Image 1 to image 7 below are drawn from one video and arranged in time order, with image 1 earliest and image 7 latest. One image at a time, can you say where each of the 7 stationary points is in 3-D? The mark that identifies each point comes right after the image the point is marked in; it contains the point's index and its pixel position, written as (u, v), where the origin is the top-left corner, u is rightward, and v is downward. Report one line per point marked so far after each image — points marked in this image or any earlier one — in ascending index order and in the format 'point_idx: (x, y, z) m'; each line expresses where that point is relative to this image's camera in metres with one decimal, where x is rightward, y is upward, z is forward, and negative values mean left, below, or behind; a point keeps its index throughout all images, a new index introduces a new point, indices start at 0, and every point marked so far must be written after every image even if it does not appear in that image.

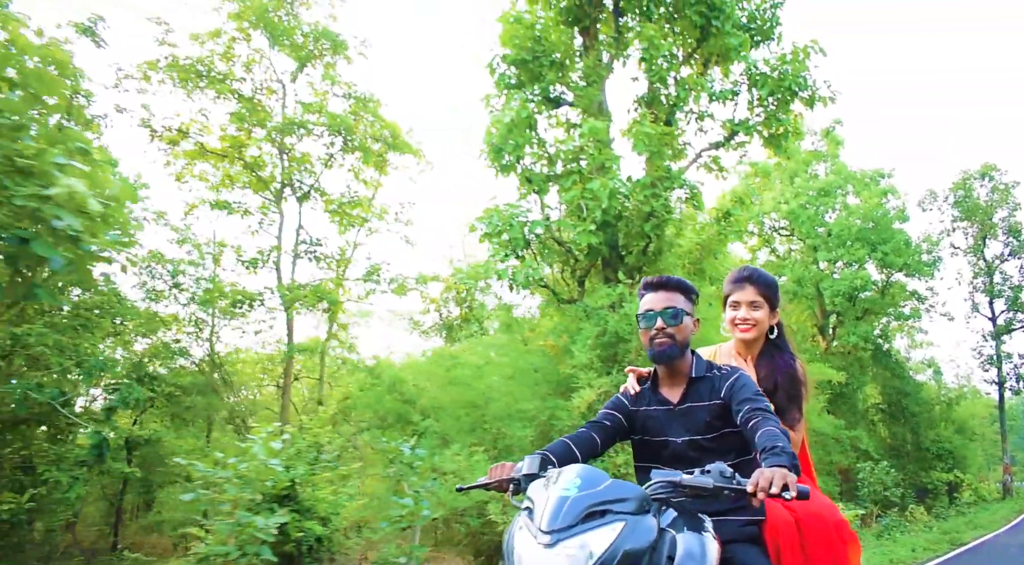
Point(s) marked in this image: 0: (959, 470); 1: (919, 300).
0: (+11.8, -5.0, +20.1) m
1: (+9.4, -0.5, +17.5) m
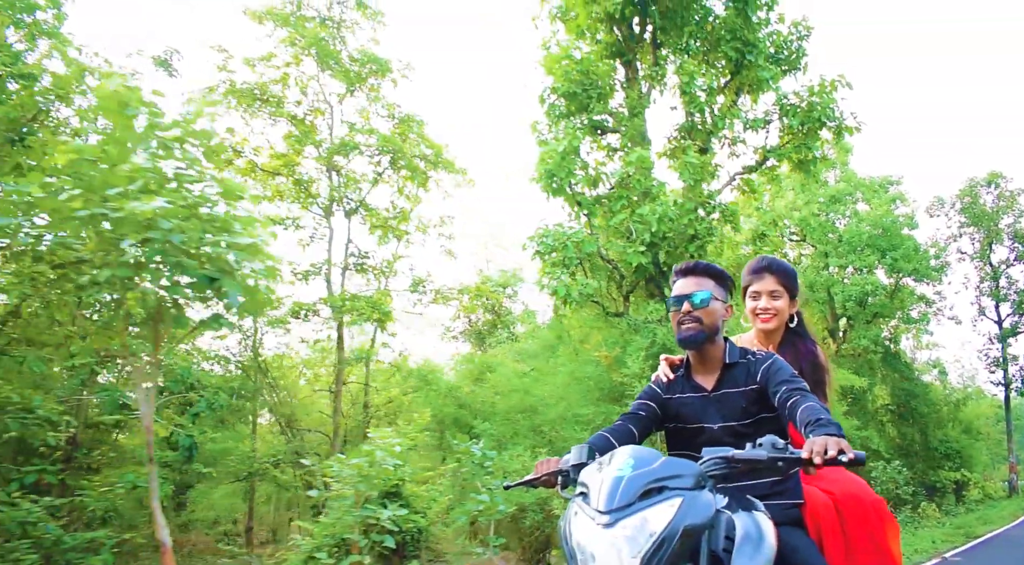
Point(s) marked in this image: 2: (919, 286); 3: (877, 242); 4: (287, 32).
0: (+12.3, -5.0, +20.5) m
1: (+9.8, -0.6, +17.9) m
2: (+9.2, -0.1, +17.0) m
3: (+7.6, +0.8, +15.7) m
4: (-2.3, +2.6, +8.1) m
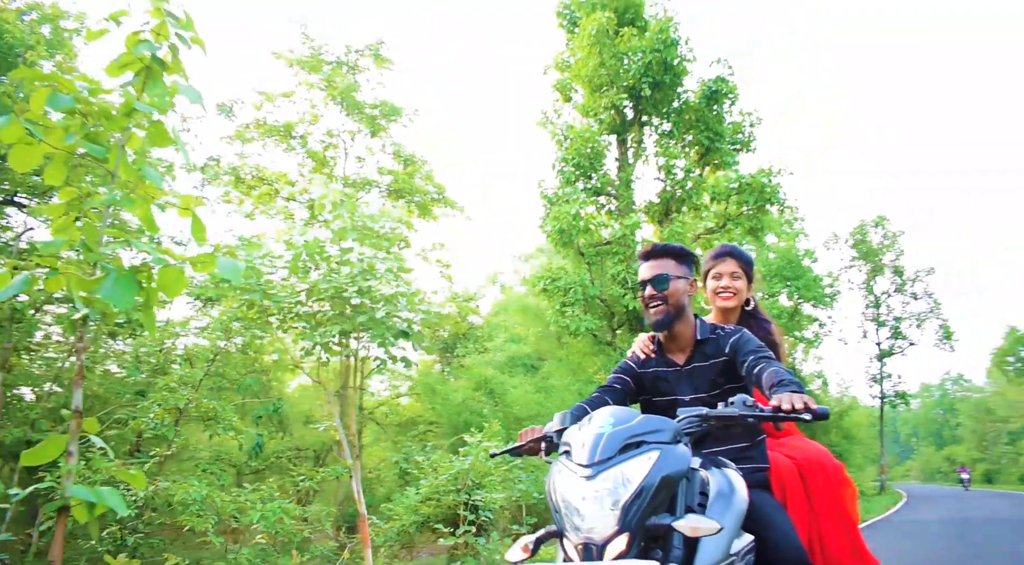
0: (+10.2, -5.8, +23.3) m
1: (+8.3, -1.2, +20.4) m
2: (+7.8, -0.7, +19.4) m
3: (+6.4, +0.3, +18.0) m
4: (-2.4, +2.5, +9.1) m
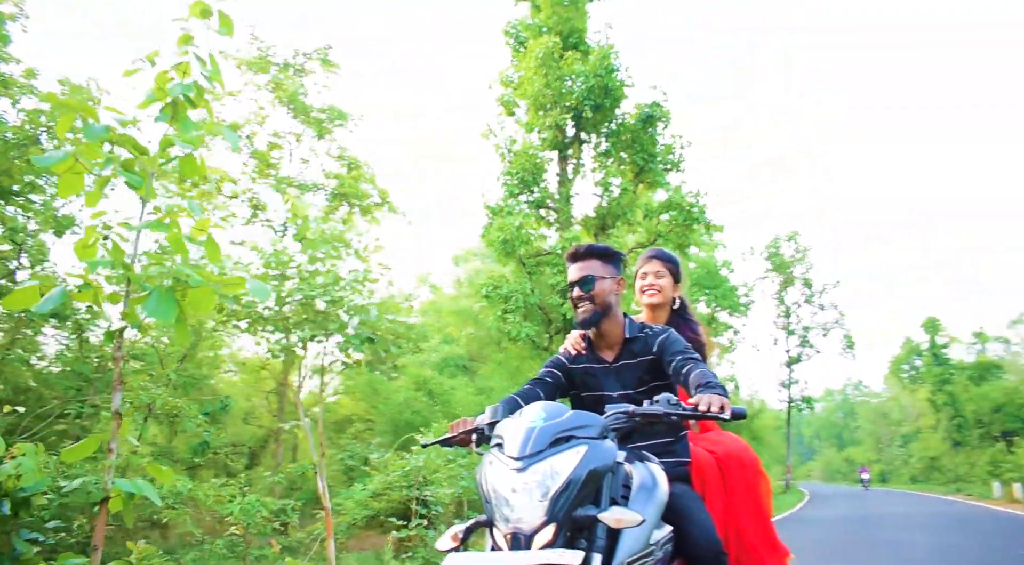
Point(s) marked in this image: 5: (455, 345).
0: (+7.8, -6.1, +24.6) m
1: (+6.3, -1.5, +21.5) m
2: (+5.9, -1.0, +20.5) m
3: (+4.8, 0.0, +18.9) m
4: (-3.0, +2.5, +9.2) m
5: (-1.2, -1.3, +15.7) m
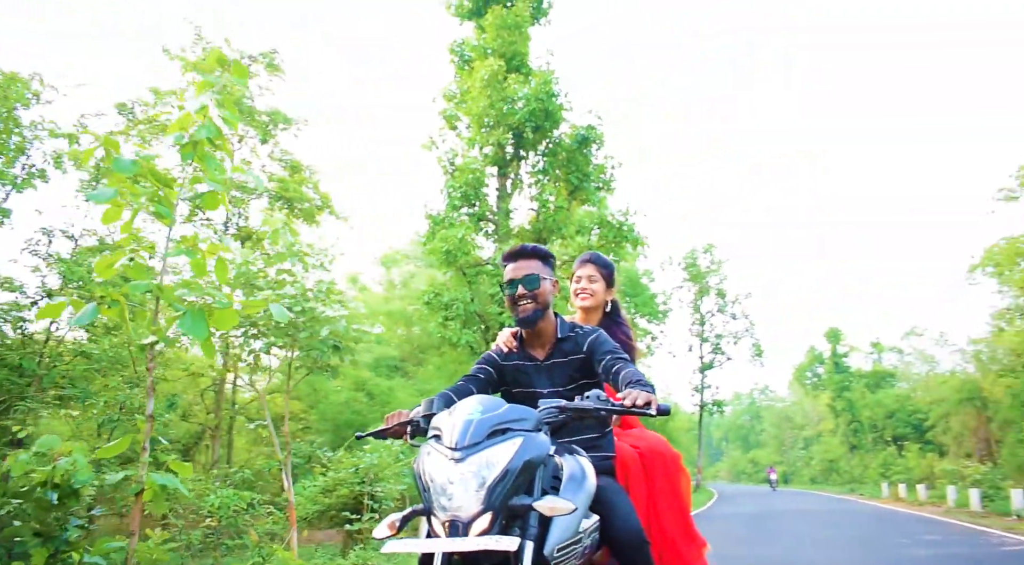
0: (+5.2, -6.4, +25.7) m
1: (+4.2, -1.7, +22.5) m
2: (+3.9, -1.2, +21.4) m
3: (+3.0, -0.2, +19.7) m
4: (-3.7, +2.5, +9.3) m
5: (-2.7, -1.3, +16.0) m
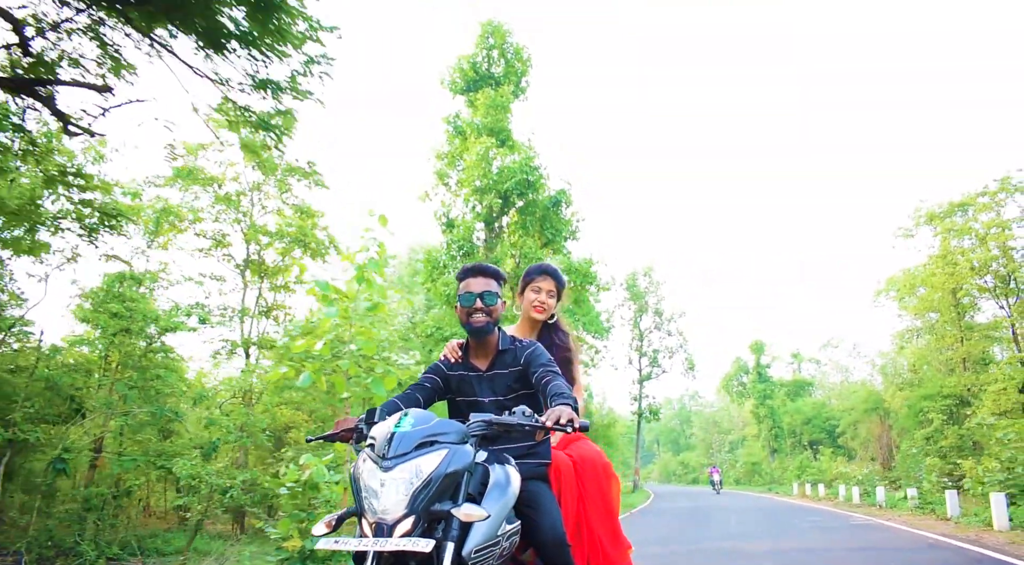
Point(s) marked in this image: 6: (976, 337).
0: (+3.4, -7.0, +27.8) m
1: (+2.7, -2.3, +24.6) m
2: (+2.6, -1.8, +23.5) m
3: (+1.8, -0.7, +21.7) m
4: (-4.0, +2.1, +10.8) m
5: (-3.5, -1.8, +17.5) m
6: (+12.2, -1.4, +20.0) m
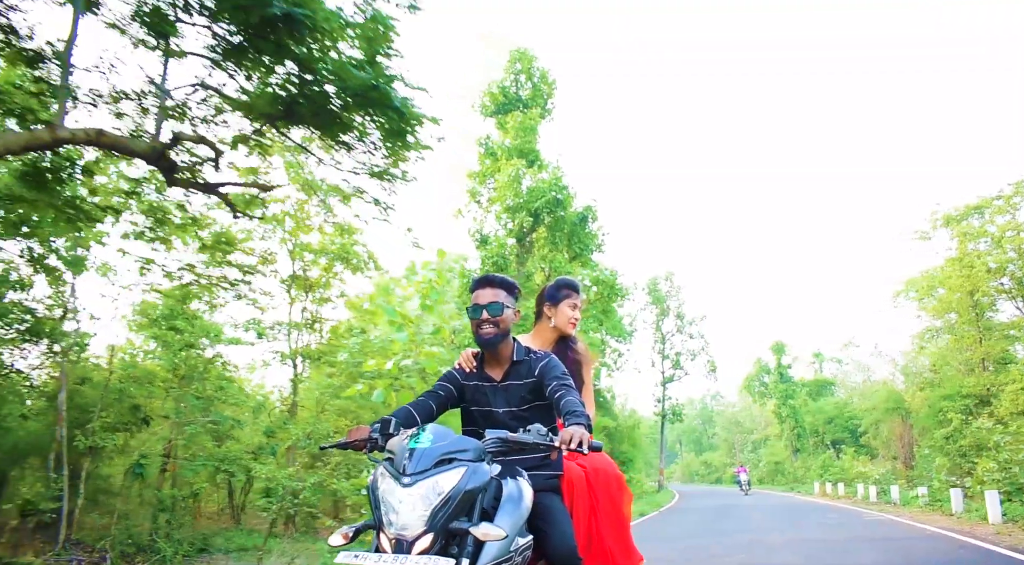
0: (+4.4, -7.1, +28.4) m
1: (+3.6, -2.4, +25.2) m
2: (+3.4, -1.9, +24.1) m
3: (+2.5, -0.9, +22.3) m
4: (-3.5, +1.8, +11.5) m
5: (-2.9, -2.0, +18.2) m
6: (+12.9, -1.5, +20.3) m
